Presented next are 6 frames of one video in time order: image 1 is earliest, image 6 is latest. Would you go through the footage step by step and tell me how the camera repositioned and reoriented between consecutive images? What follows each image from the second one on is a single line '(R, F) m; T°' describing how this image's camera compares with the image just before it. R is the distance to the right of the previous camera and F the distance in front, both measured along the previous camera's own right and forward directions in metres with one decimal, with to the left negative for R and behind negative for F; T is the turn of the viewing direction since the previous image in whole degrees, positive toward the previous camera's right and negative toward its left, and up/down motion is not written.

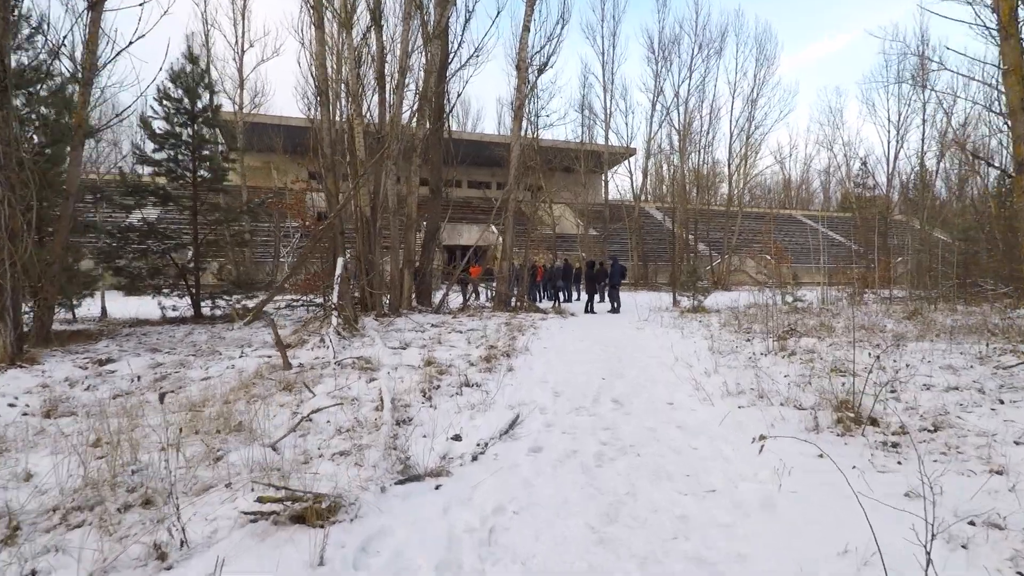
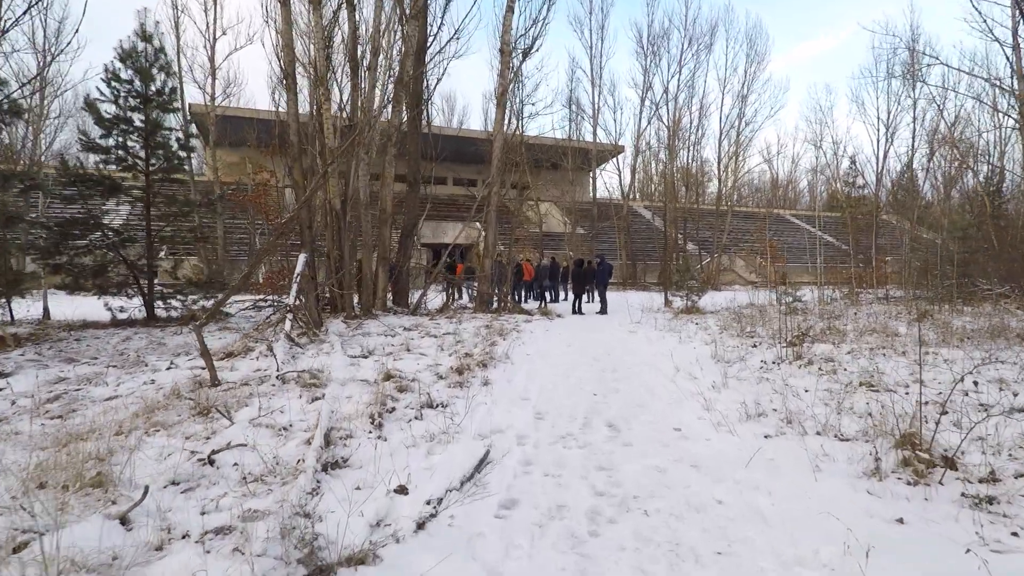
(+0.1, +1.0) m; +1°
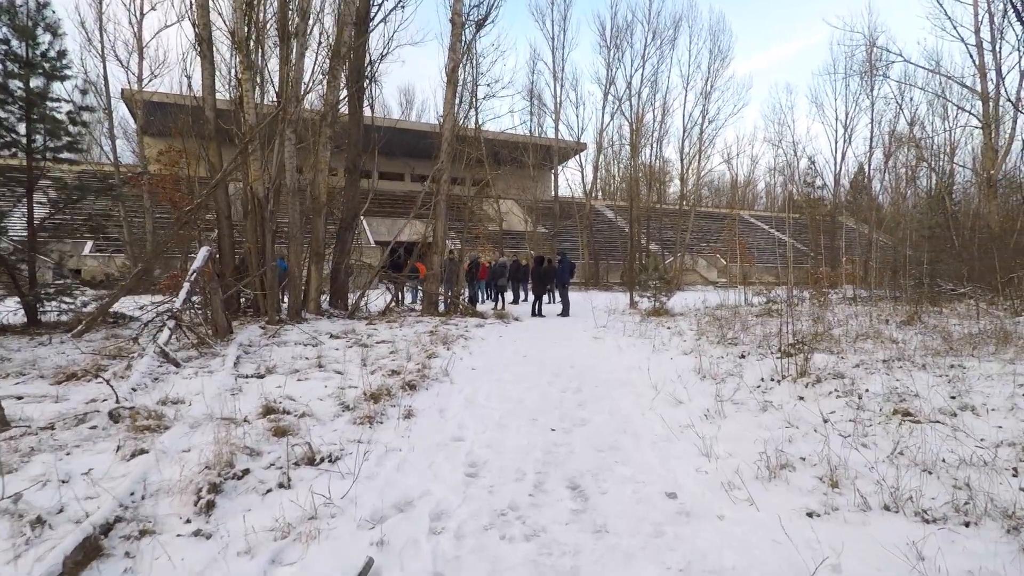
(+0.2, +1.5) m; +4°
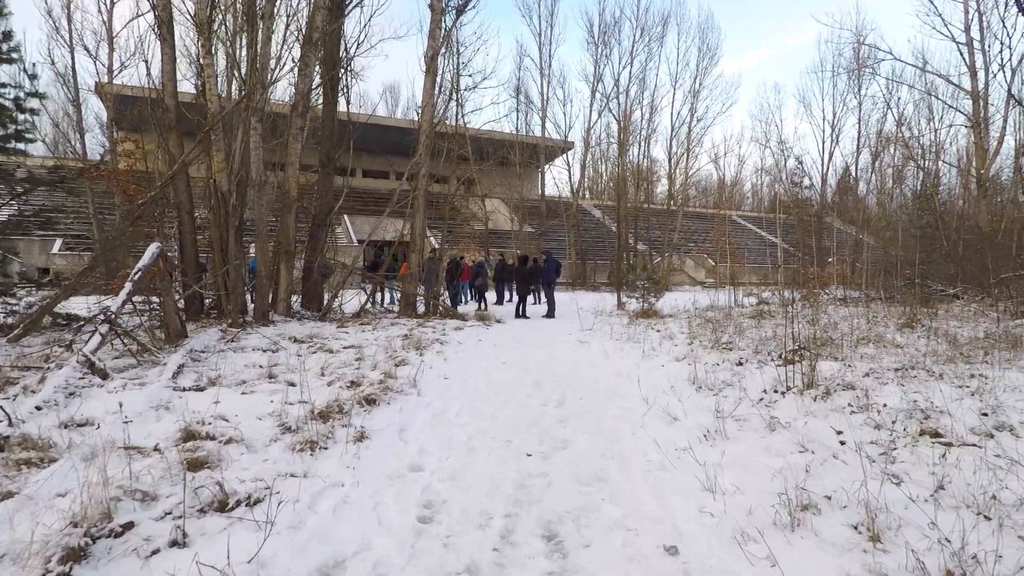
(+0.1, +0.6) m; +1°
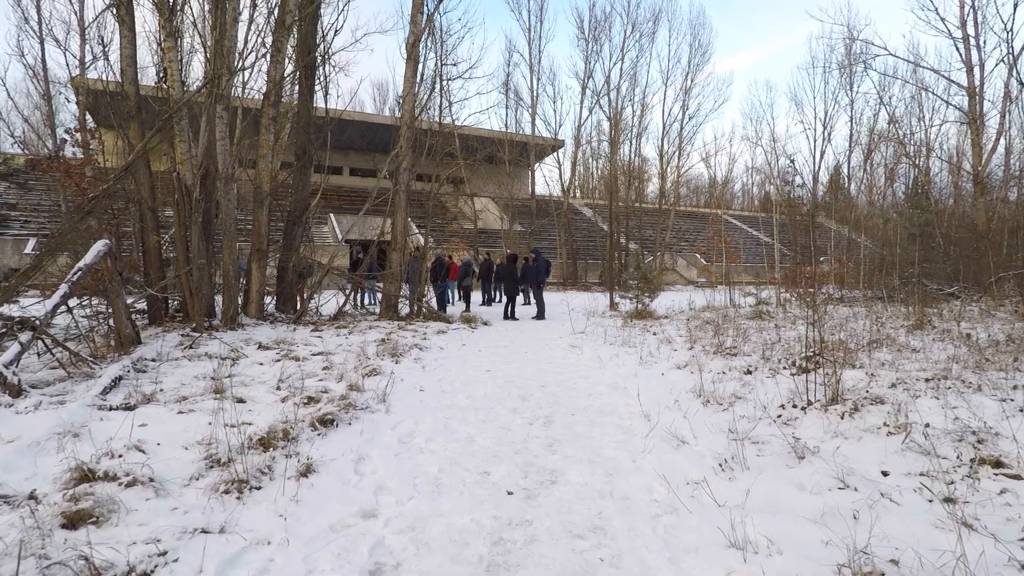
(+0.1, +0.7) m; +1°
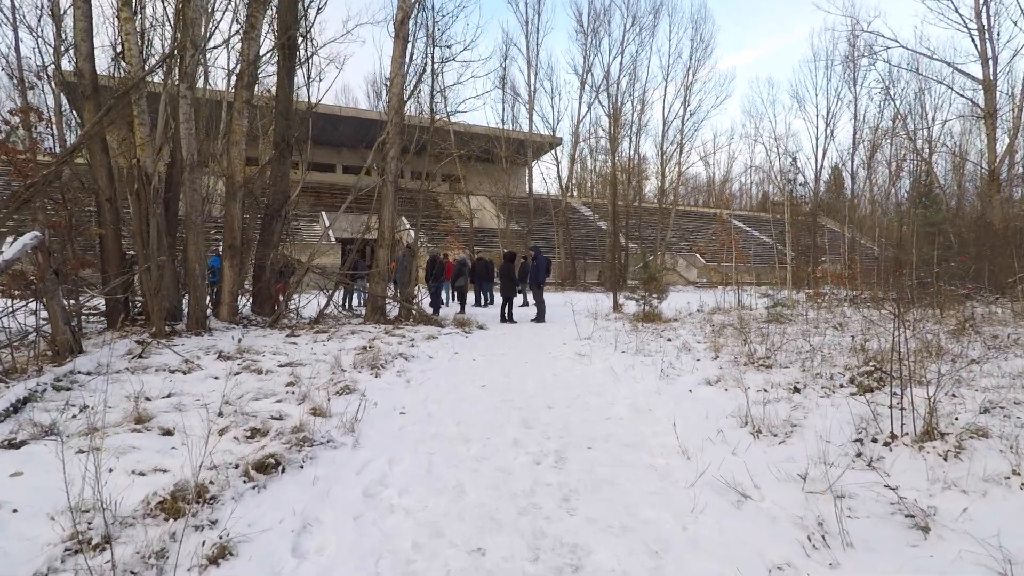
(0.0, +1.0) m; 0°
